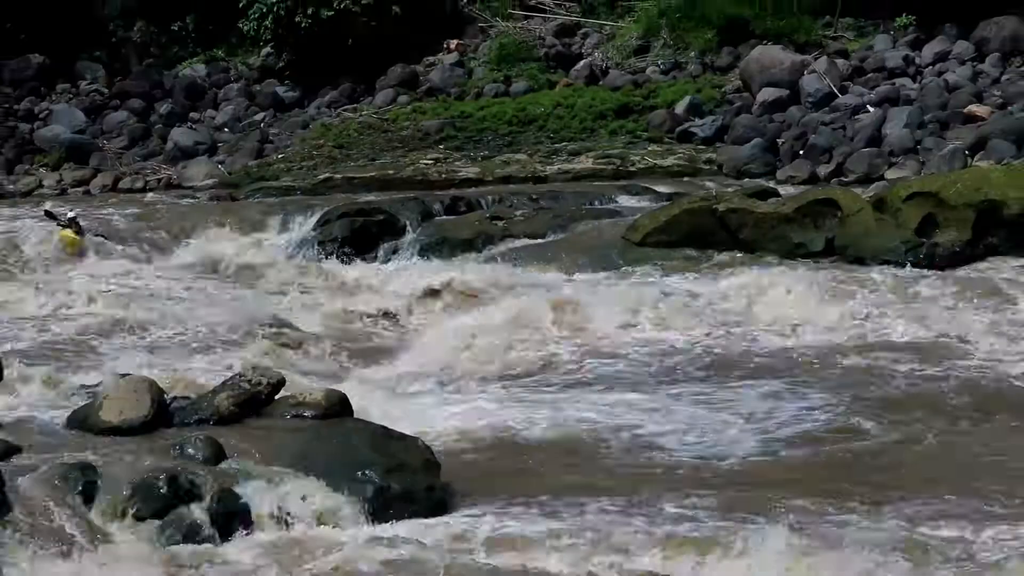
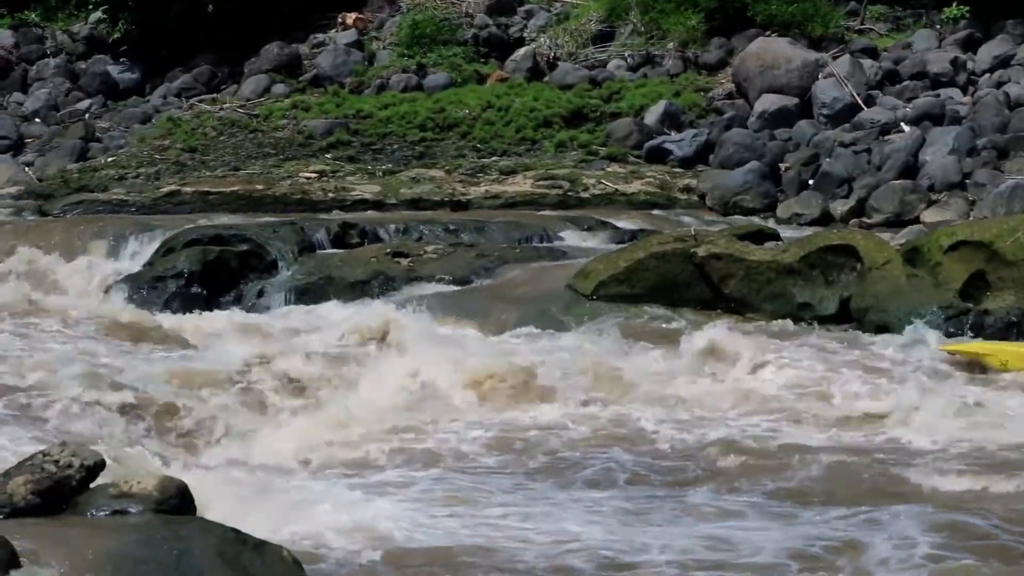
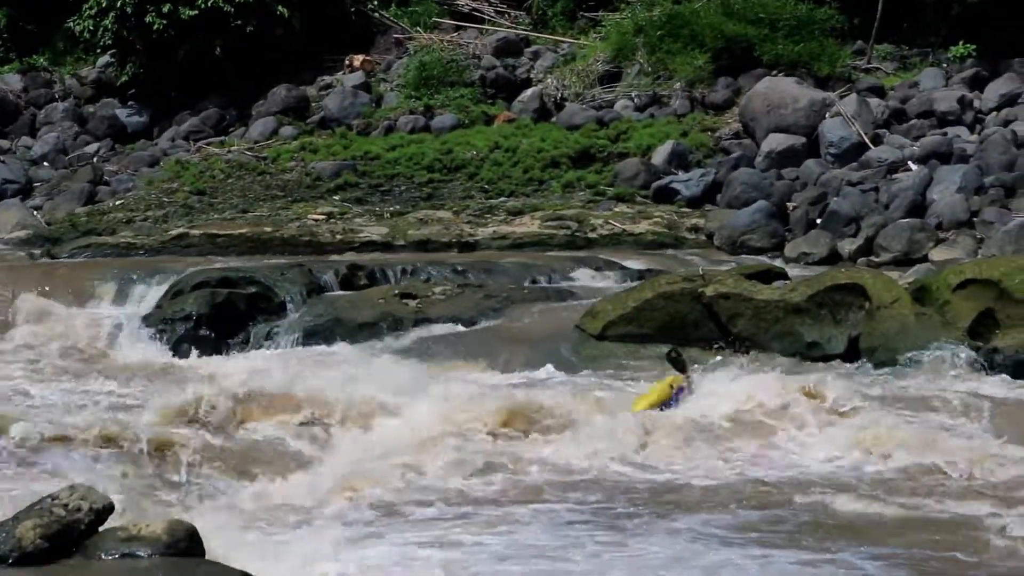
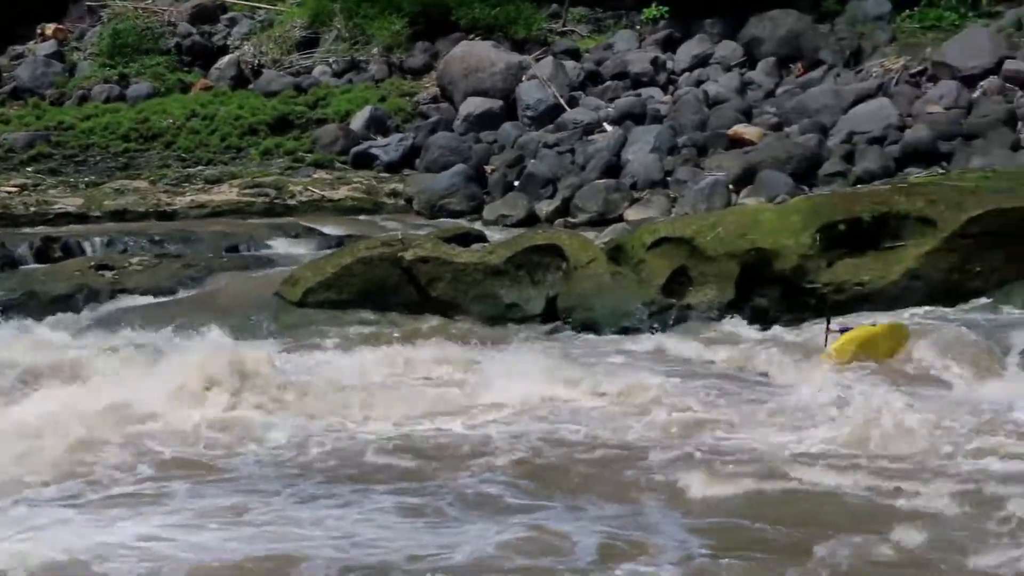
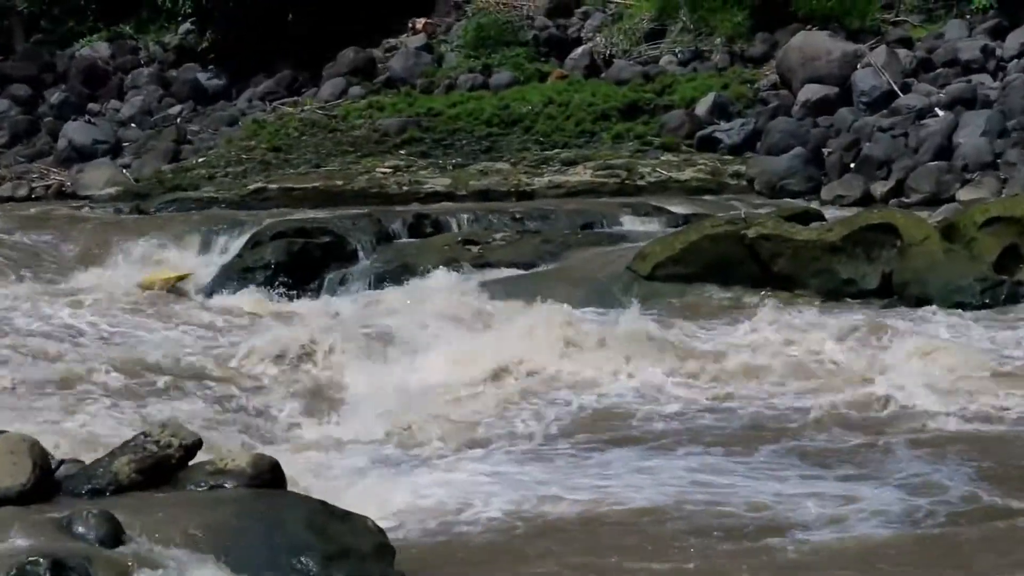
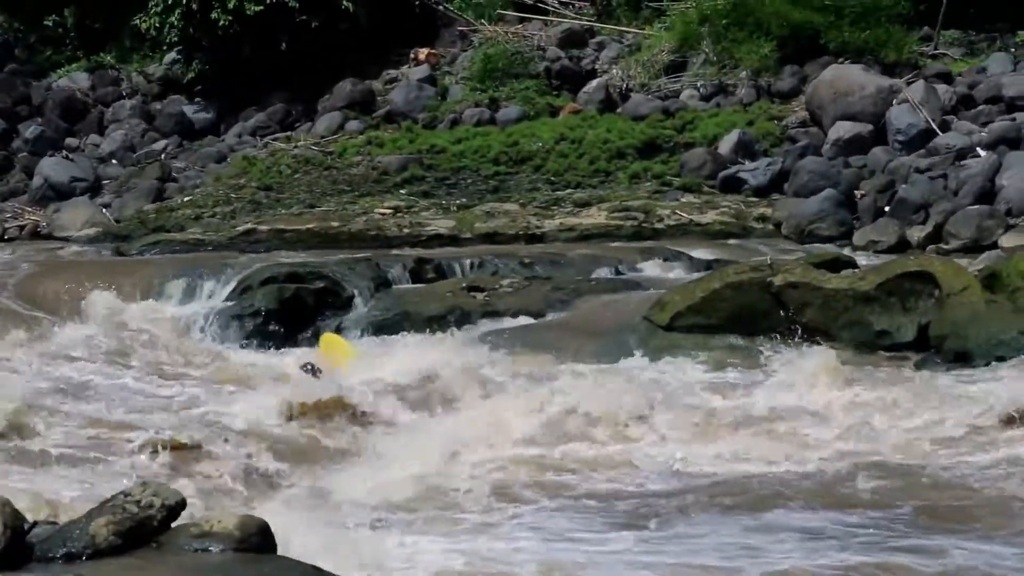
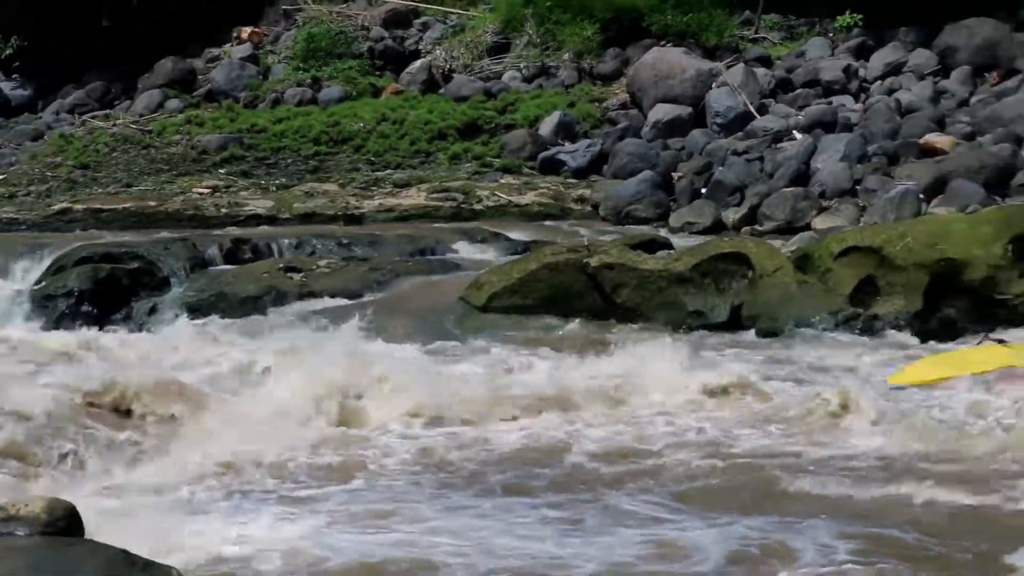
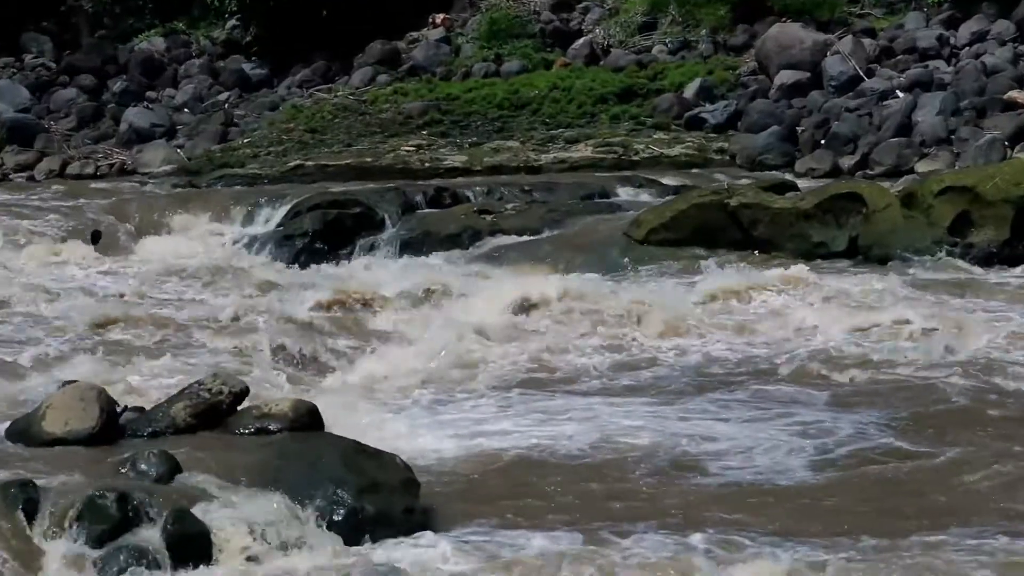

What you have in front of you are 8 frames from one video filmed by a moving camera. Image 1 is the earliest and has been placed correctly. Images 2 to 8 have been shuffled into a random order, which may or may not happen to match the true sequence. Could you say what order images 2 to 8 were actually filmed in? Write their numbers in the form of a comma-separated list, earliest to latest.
8, 5, 6, 3, 2, 7, 4
